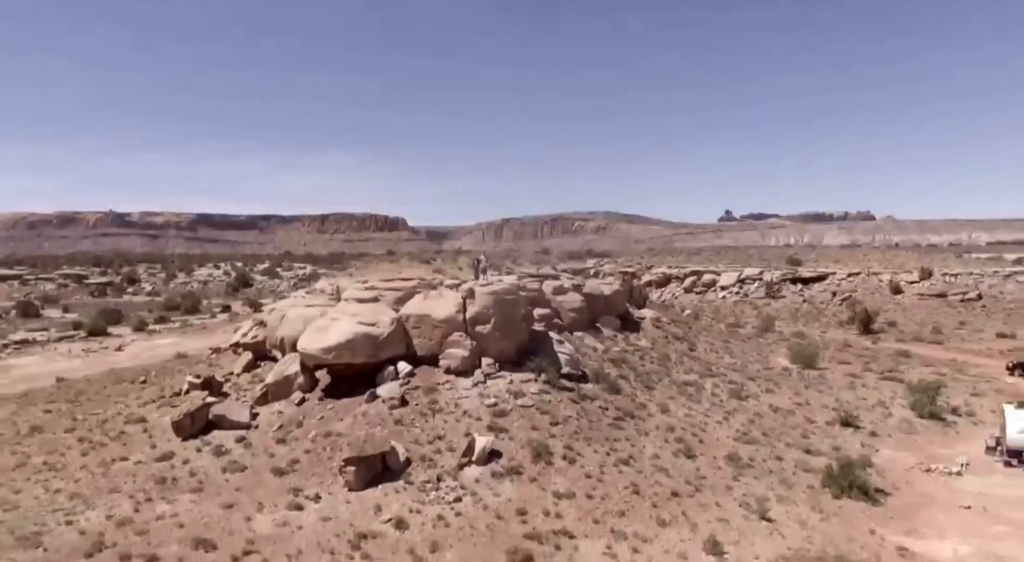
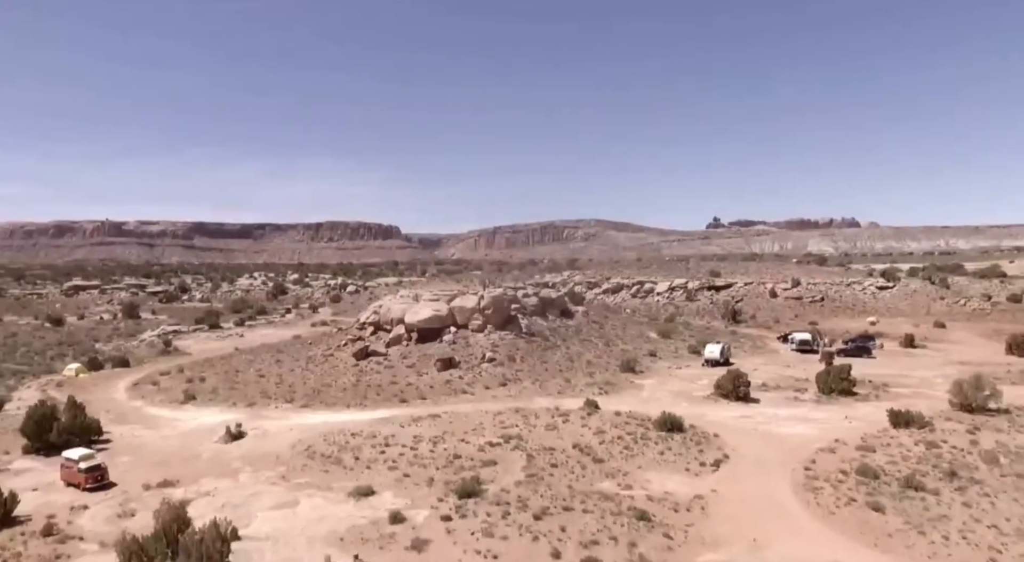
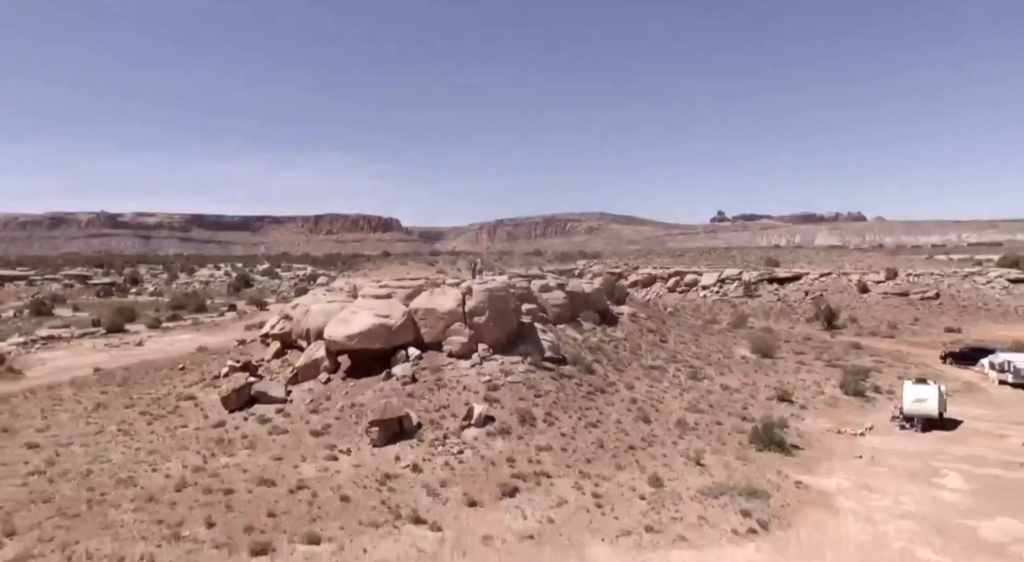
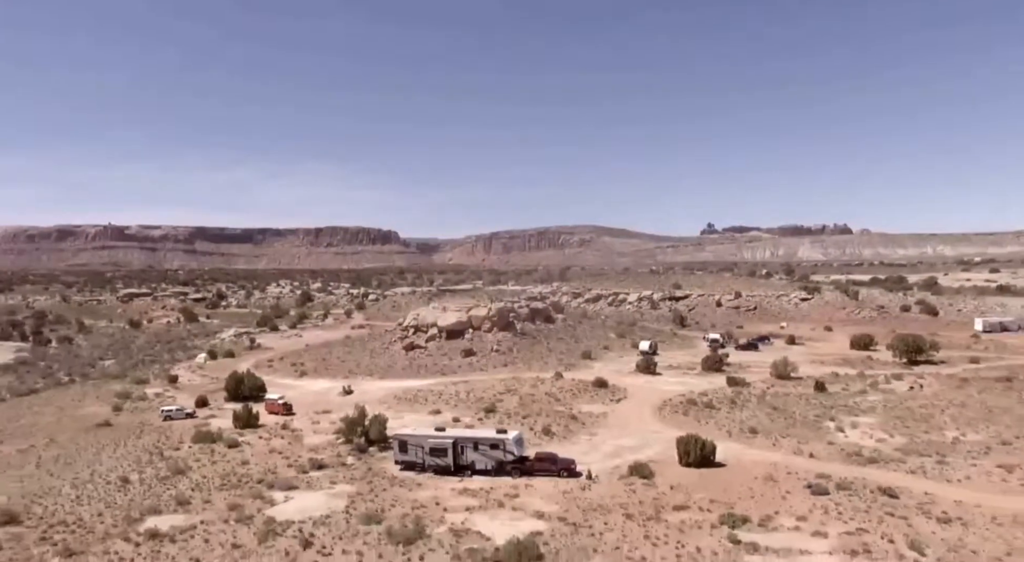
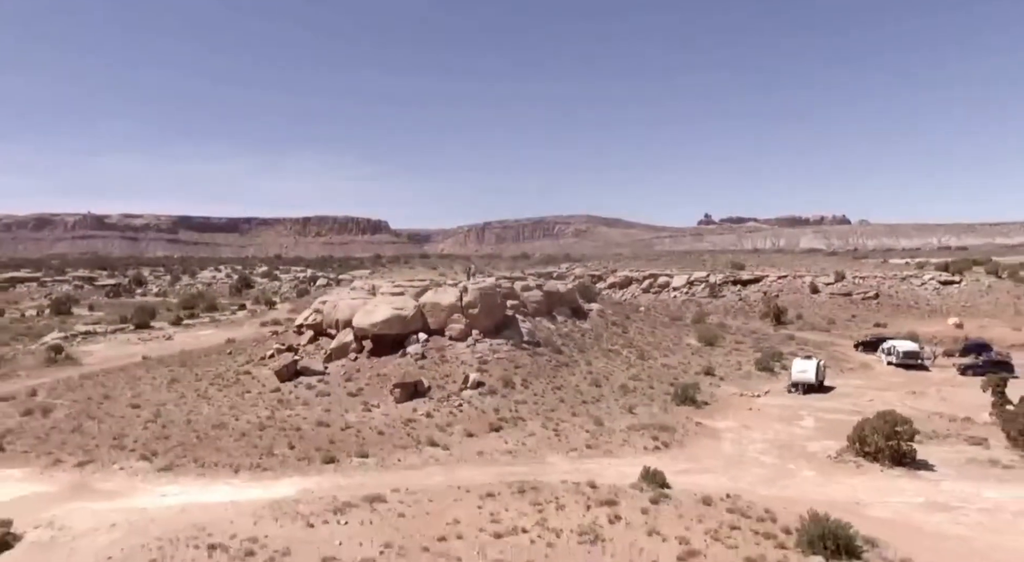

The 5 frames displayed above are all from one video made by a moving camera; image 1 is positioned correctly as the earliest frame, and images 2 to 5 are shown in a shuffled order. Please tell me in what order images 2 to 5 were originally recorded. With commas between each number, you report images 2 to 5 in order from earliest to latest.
3, 5, 2, 4
